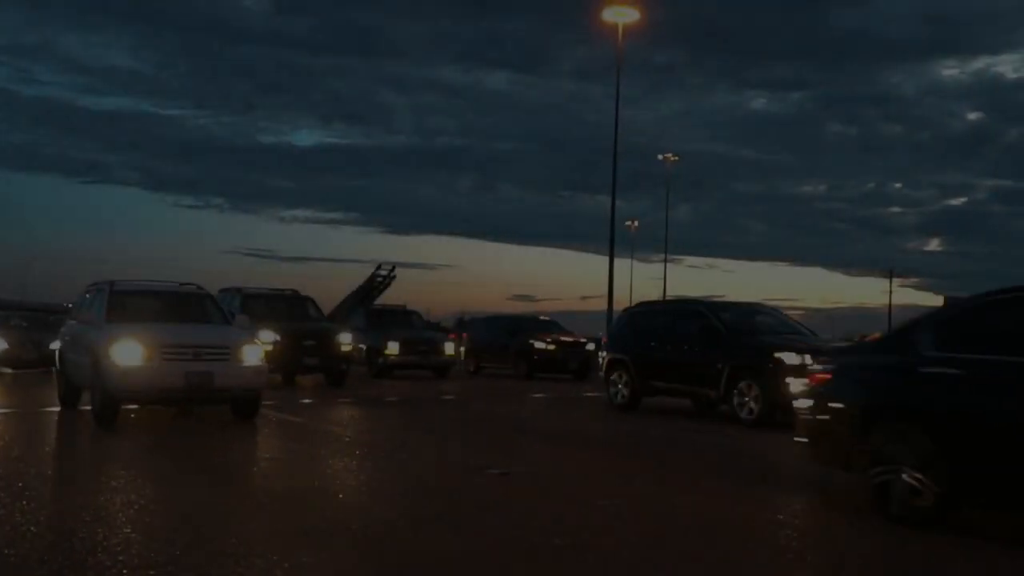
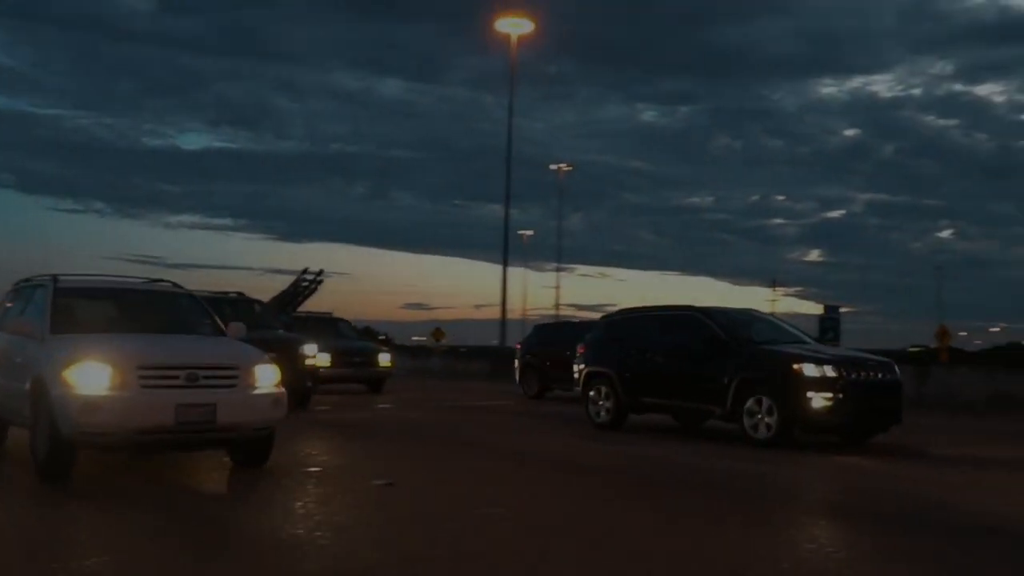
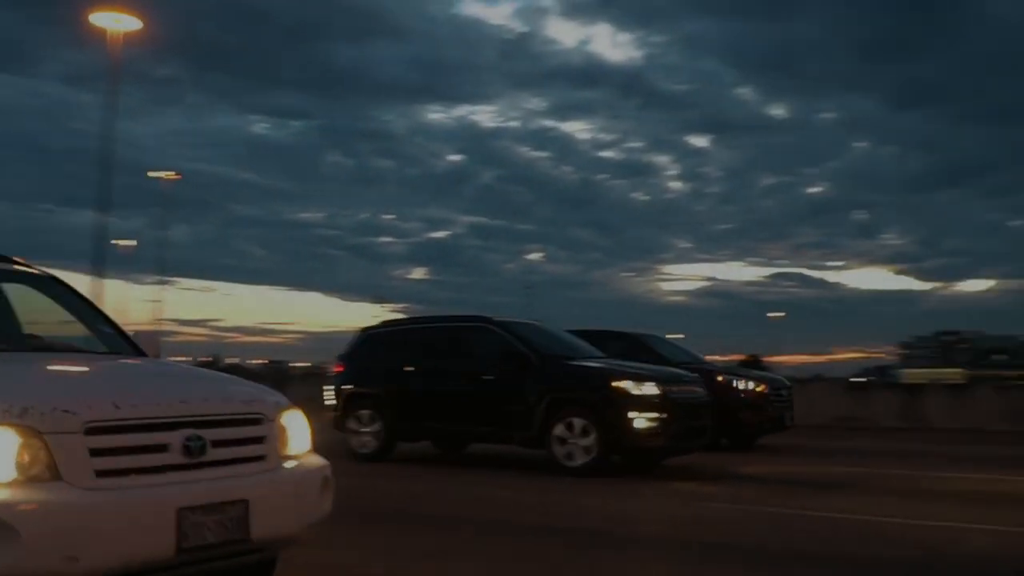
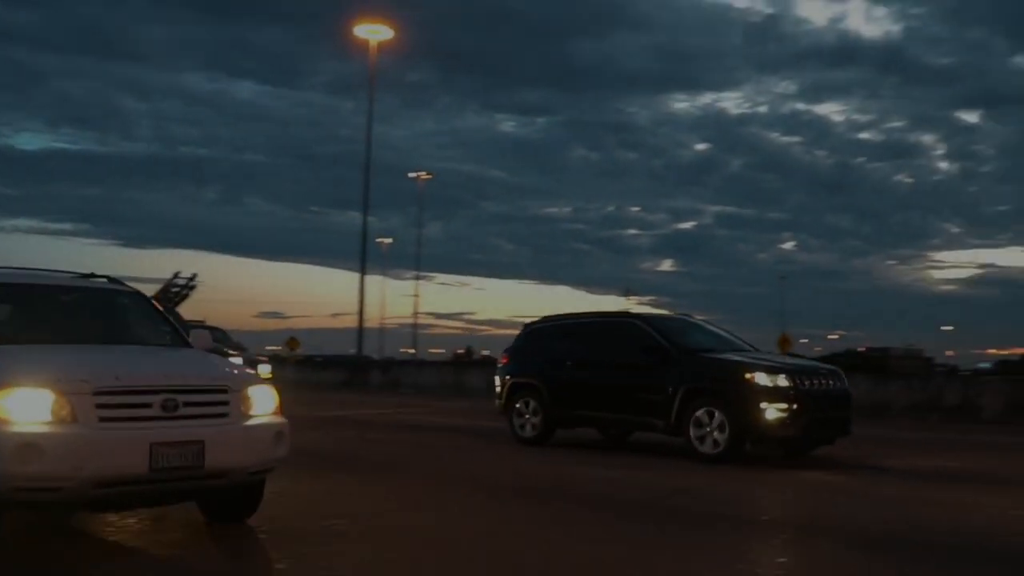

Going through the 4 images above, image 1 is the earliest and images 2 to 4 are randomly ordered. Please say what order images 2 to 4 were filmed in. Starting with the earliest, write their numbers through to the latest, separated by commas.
2, 4, 3
